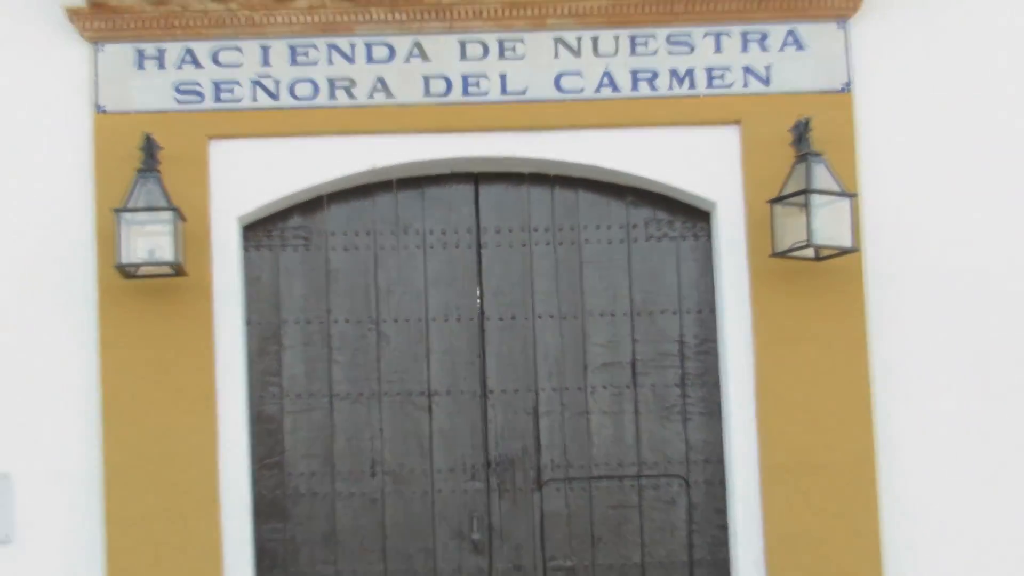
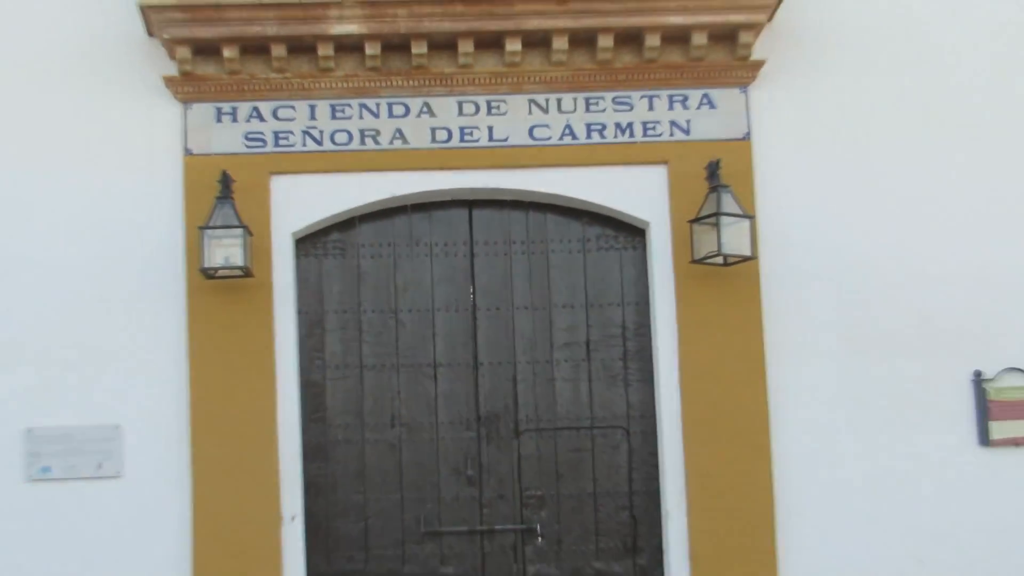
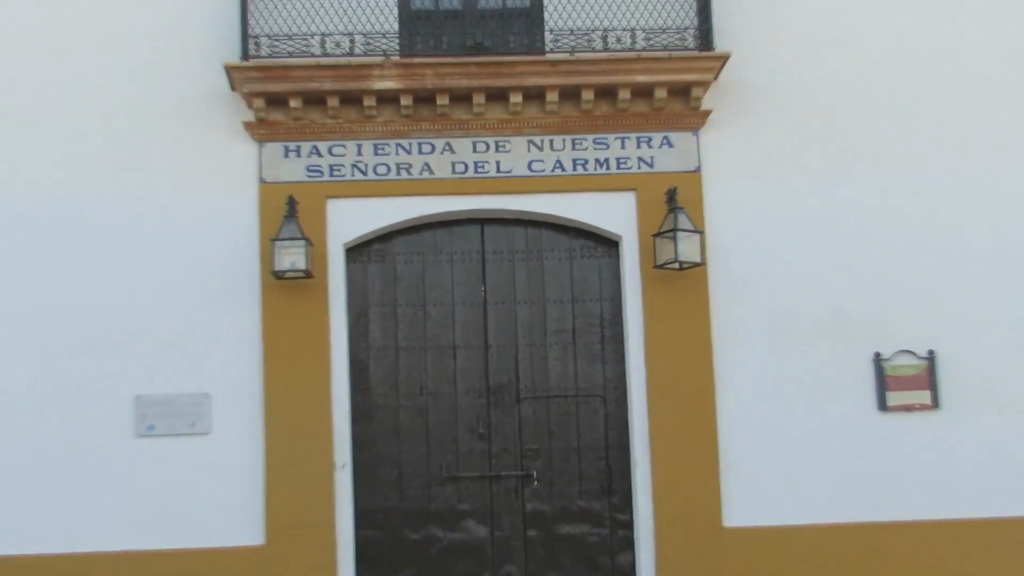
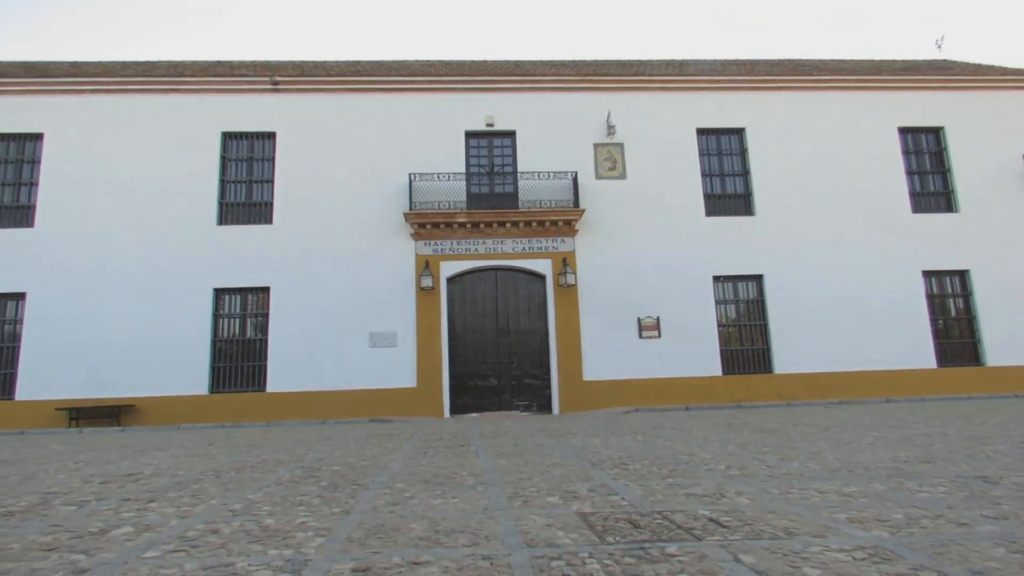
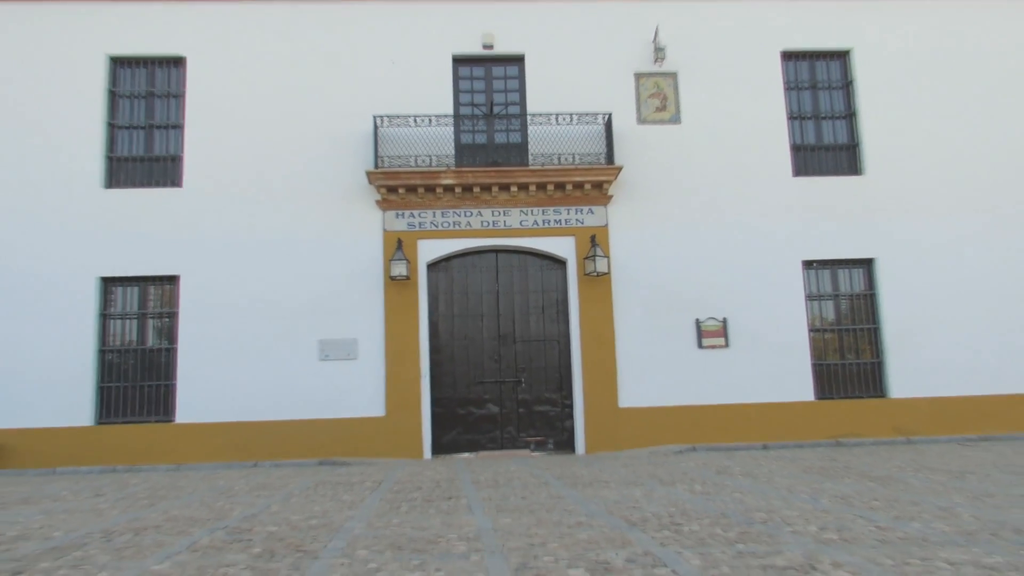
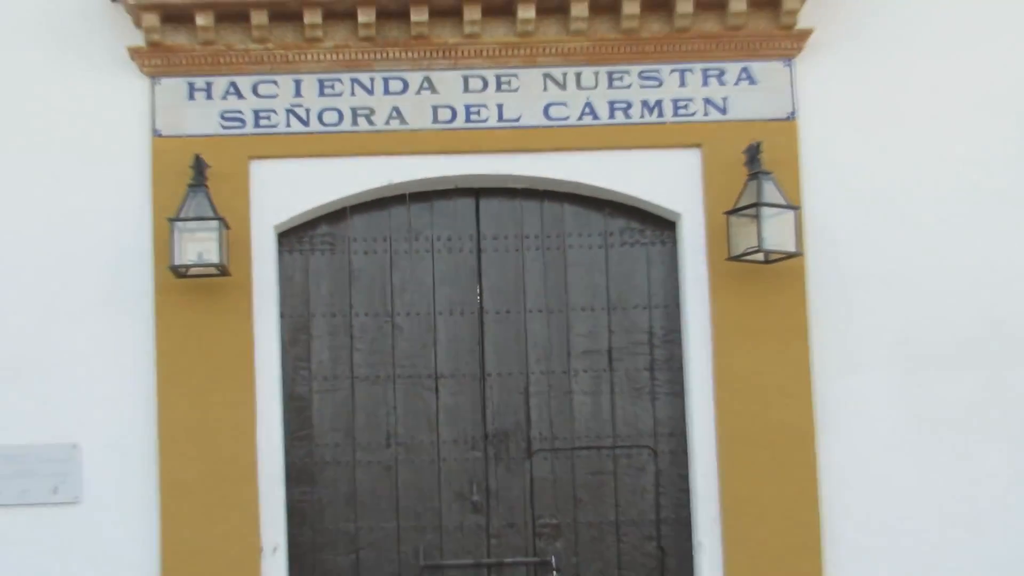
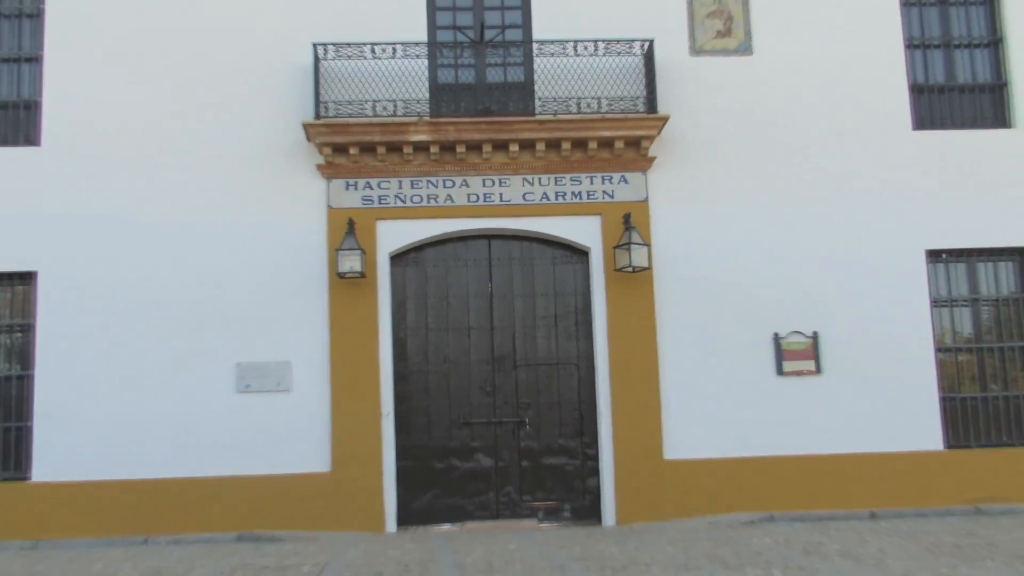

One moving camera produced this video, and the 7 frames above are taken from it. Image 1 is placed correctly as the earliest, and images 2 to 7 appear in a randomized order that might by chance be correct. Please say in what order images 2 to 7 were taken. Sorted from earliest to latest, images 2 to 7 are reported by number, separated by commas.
6, 2, 3, 7, 5, 4
